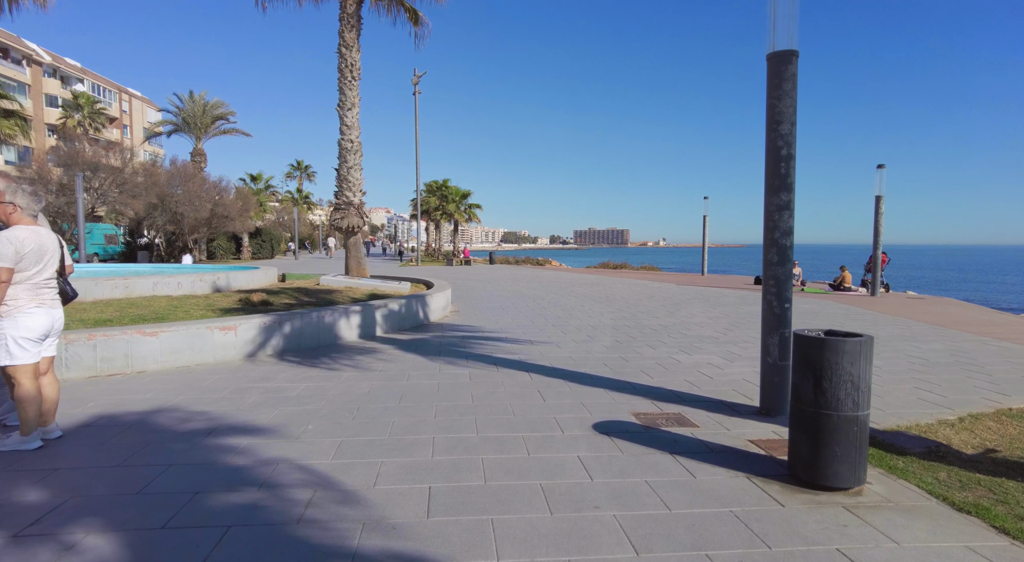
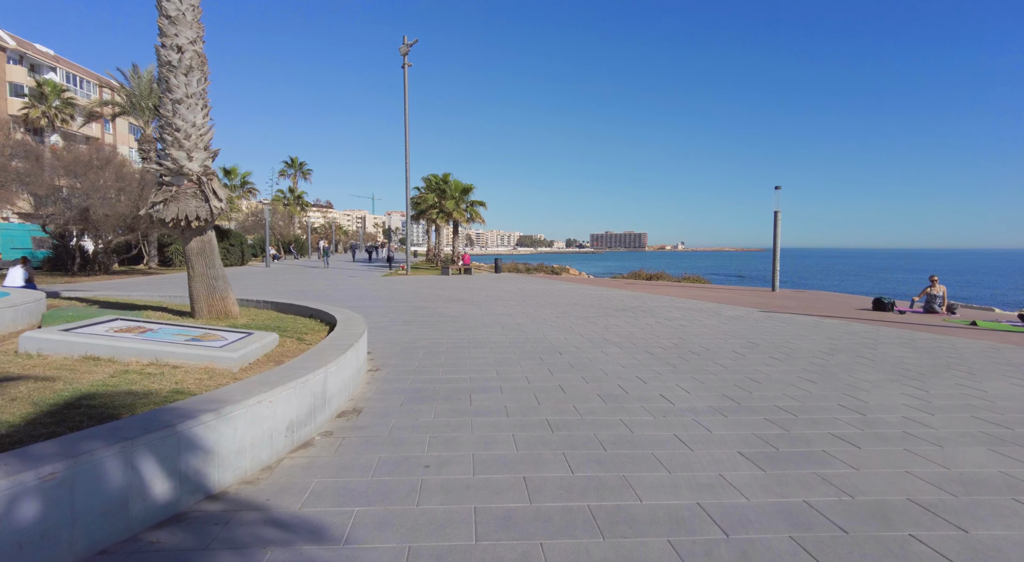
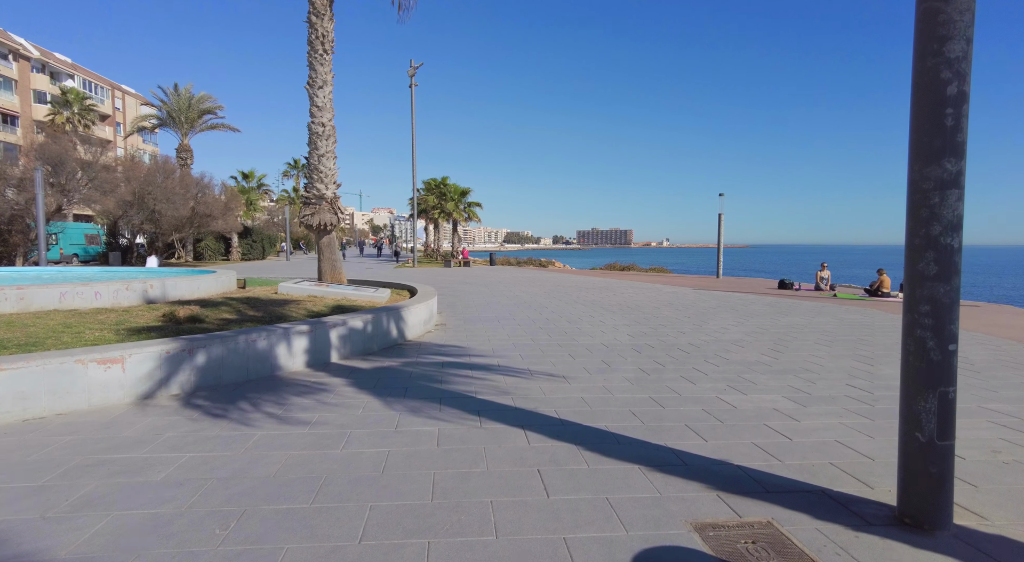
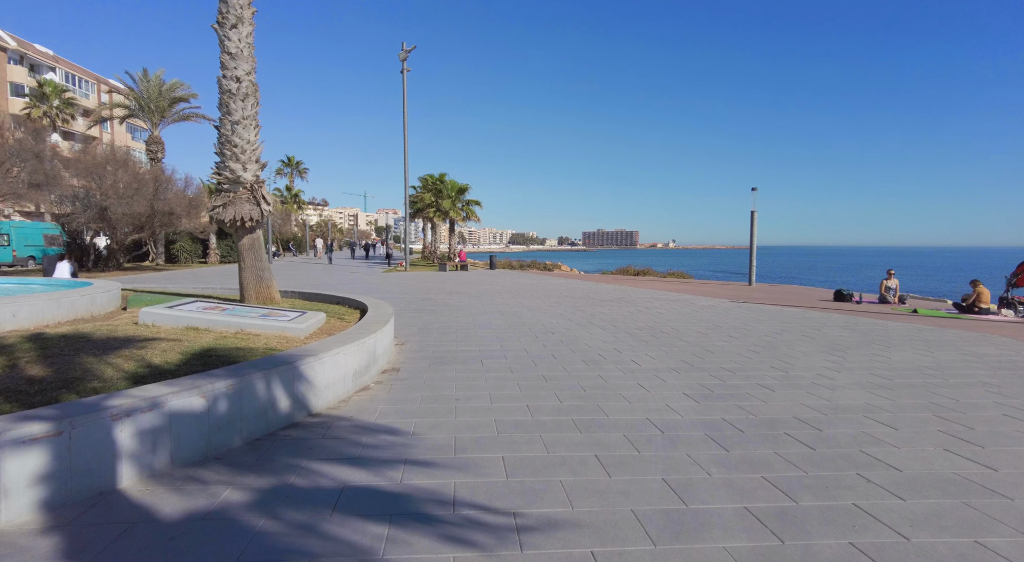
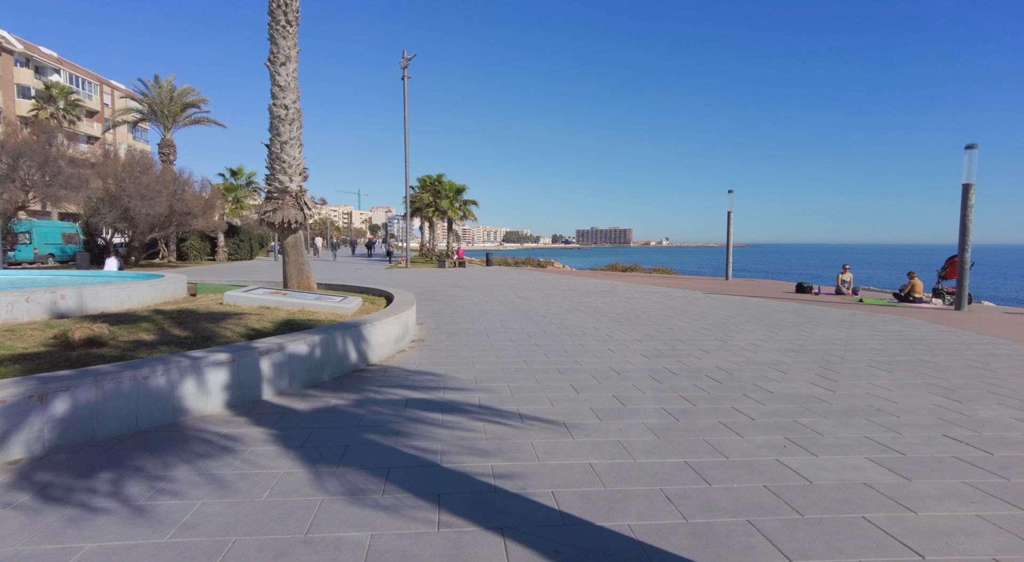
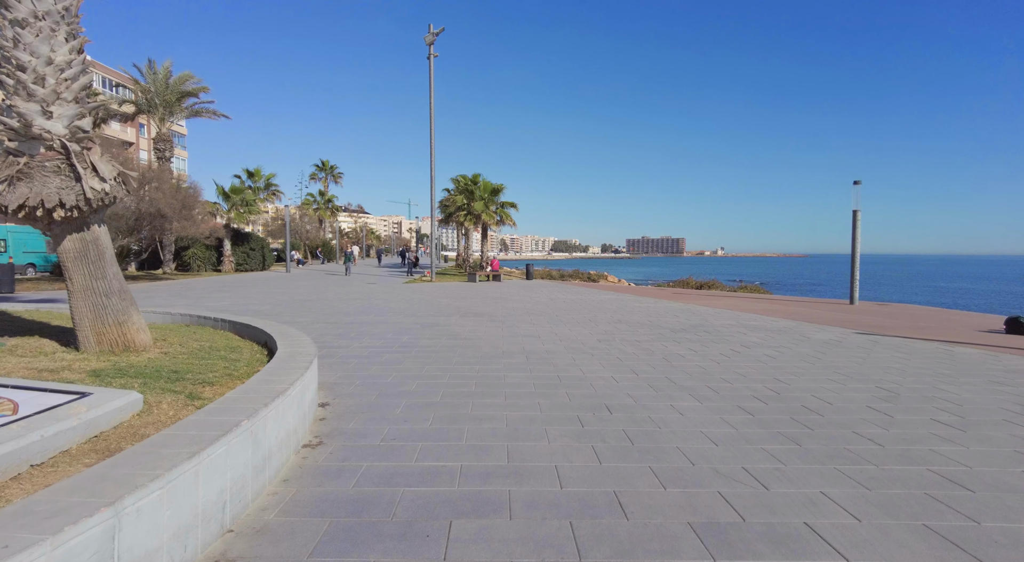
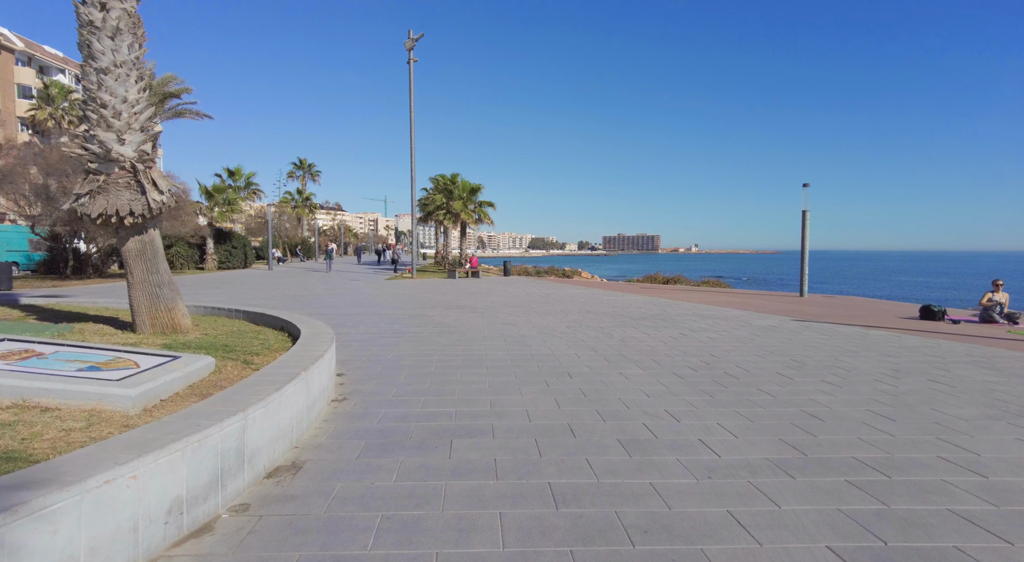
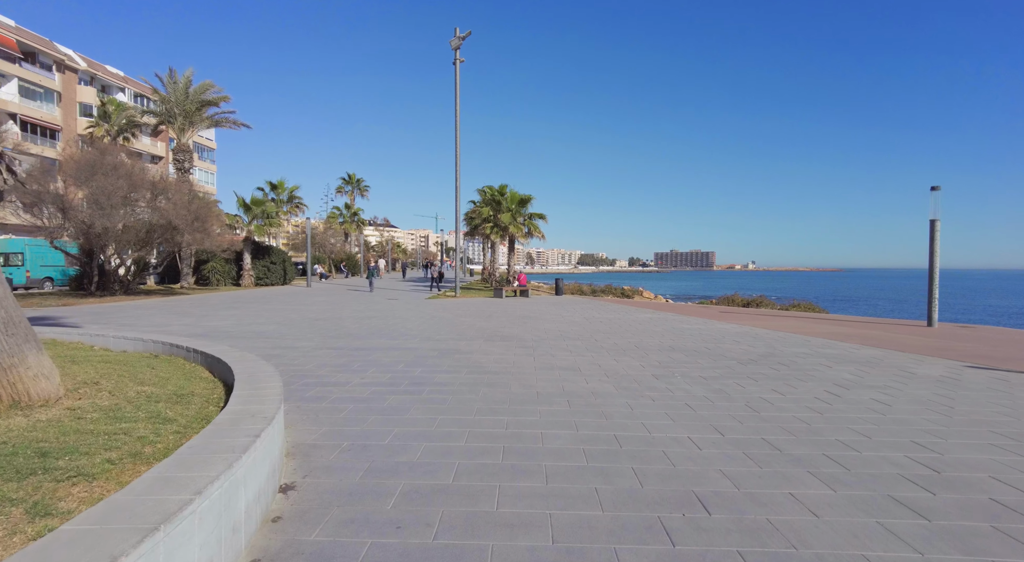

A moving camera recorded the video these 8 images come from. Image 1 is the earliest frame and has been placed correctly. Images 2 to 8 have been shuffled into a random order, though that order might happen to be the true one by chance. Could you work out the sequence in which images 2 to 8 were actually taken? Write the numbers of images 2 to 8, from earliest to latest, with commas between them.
3, 5, 4, 2, 7, 6, 8
